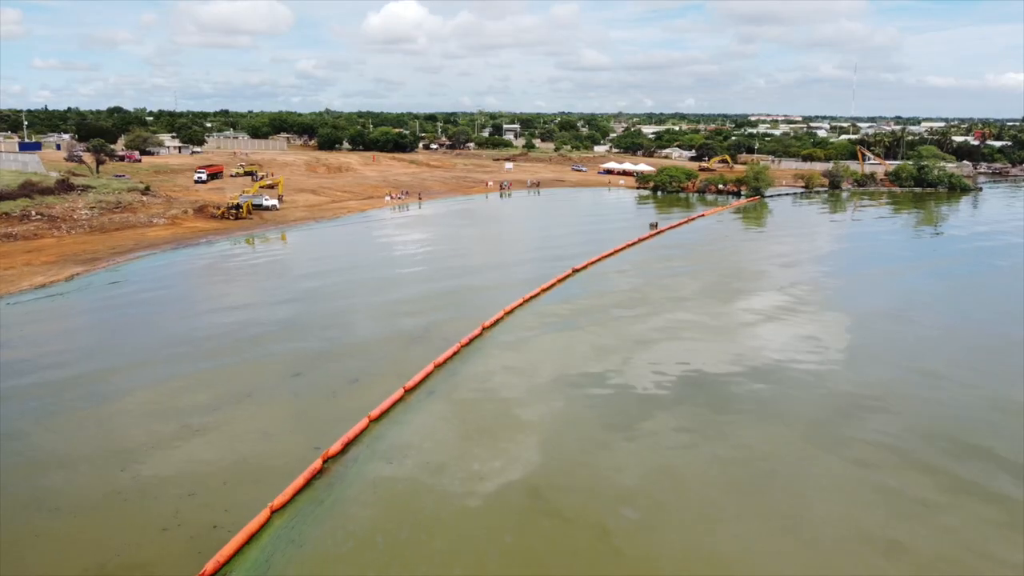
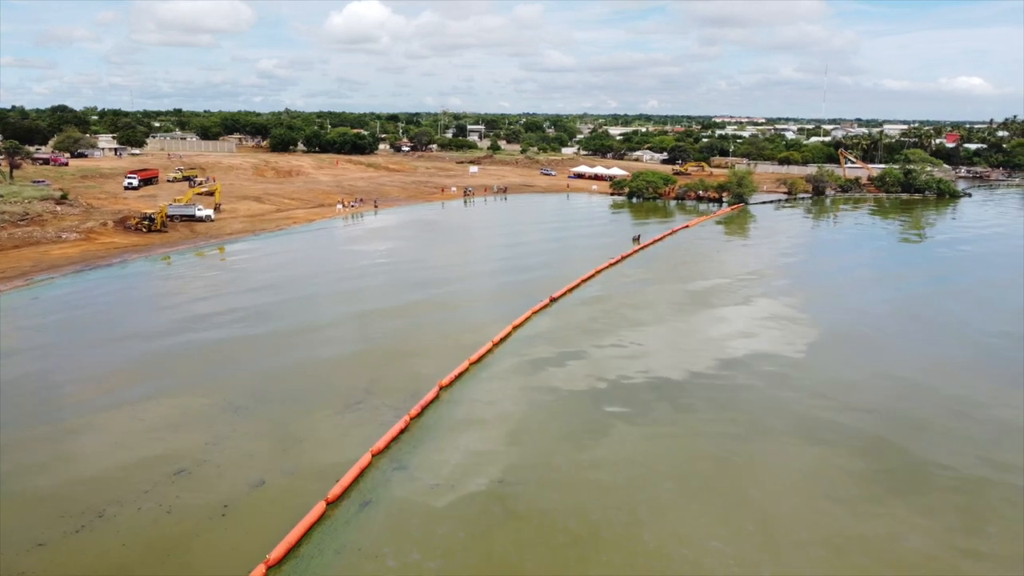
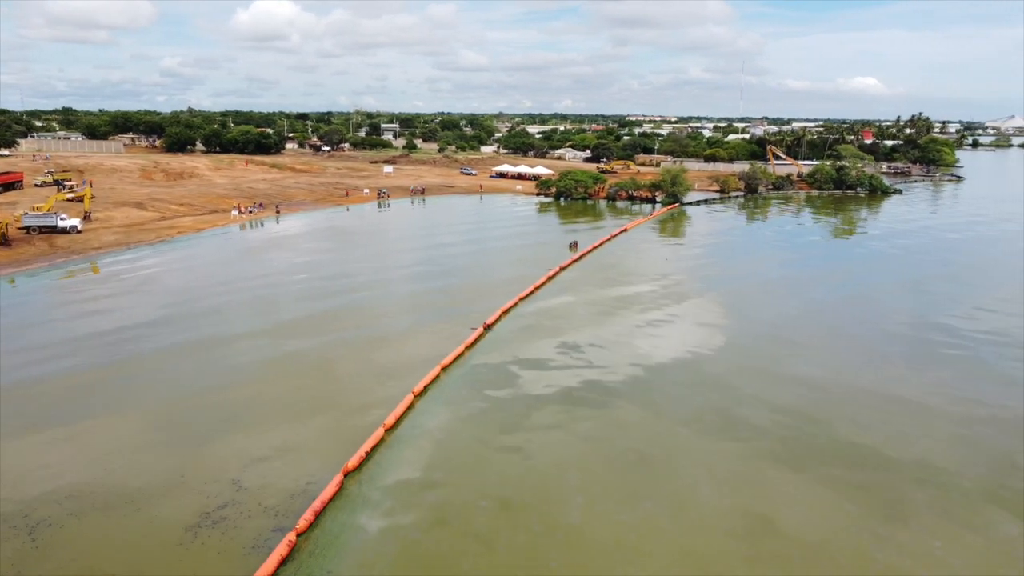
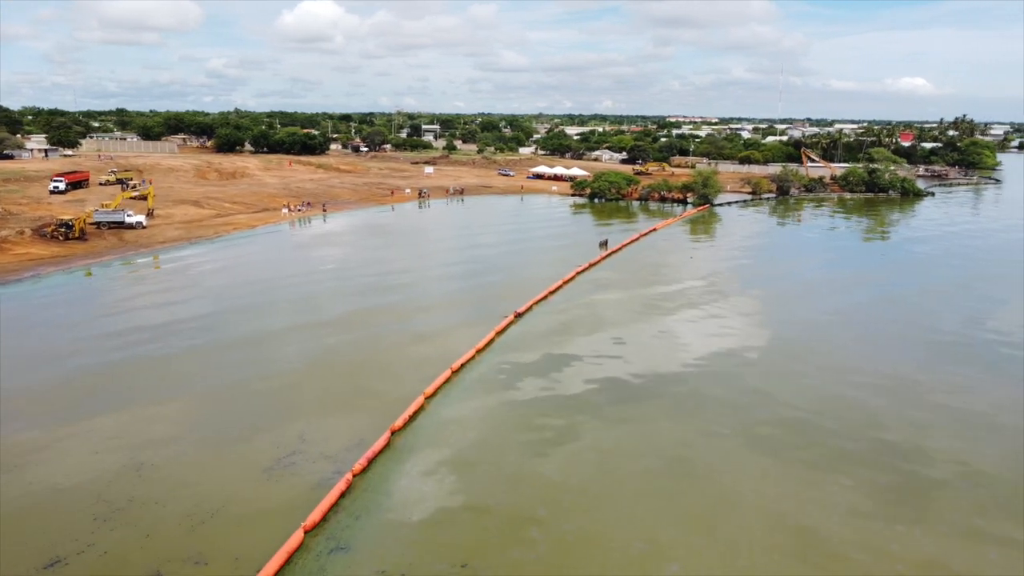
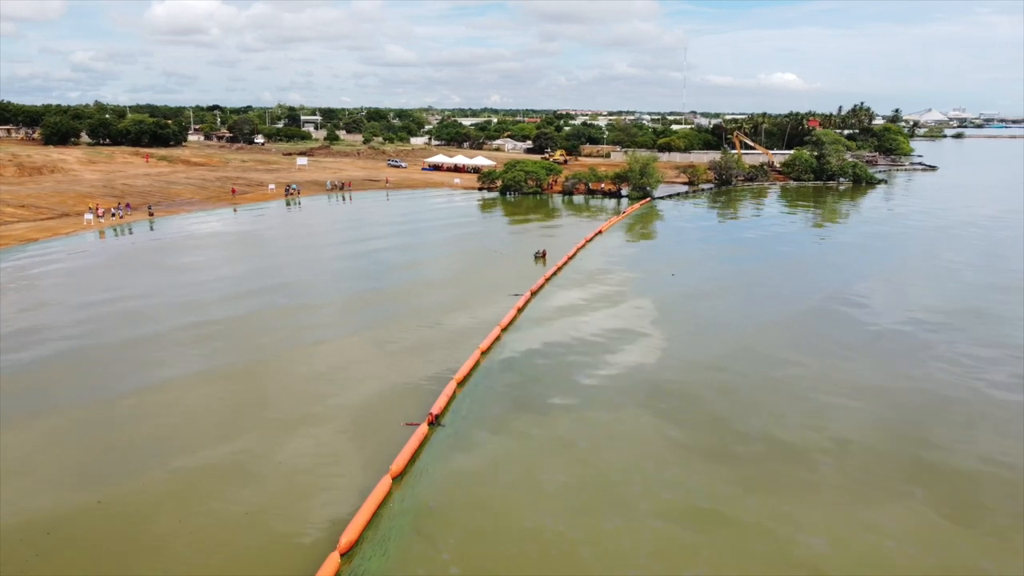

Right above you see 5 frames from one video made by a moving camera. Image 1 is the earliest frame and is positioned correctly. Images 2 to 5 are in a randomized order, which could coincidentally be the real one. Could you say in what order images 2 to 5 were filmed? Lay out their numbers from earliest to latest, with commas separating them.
2, 4, 3, 5
